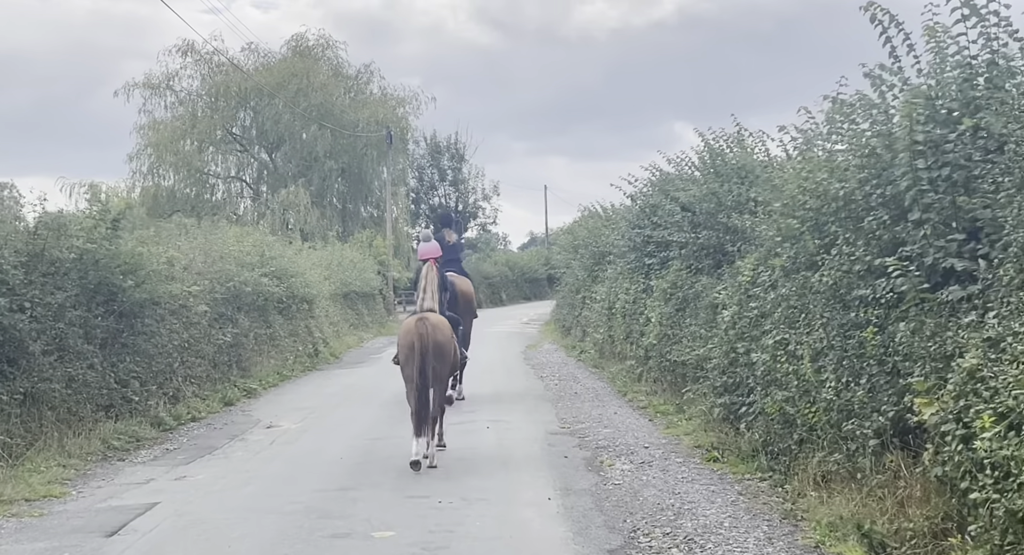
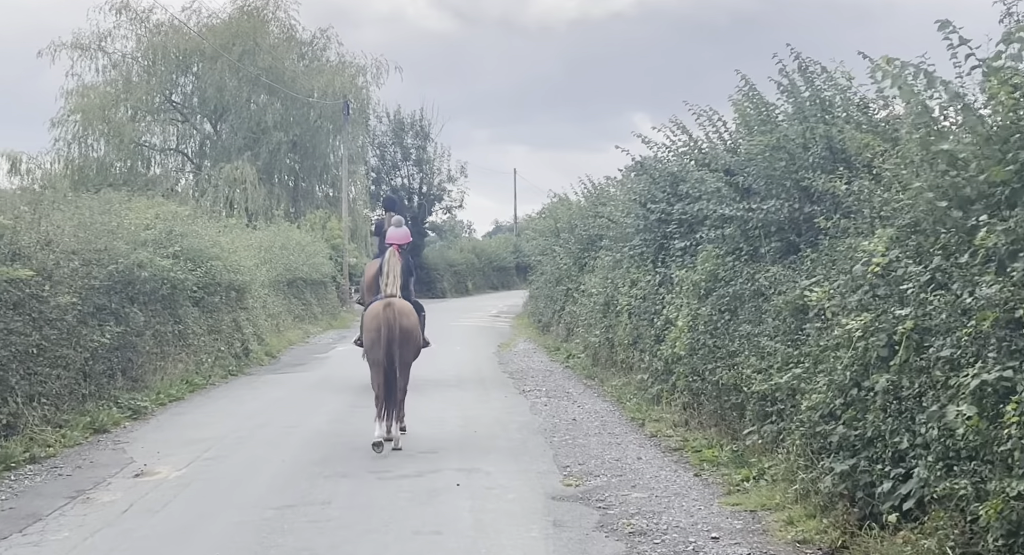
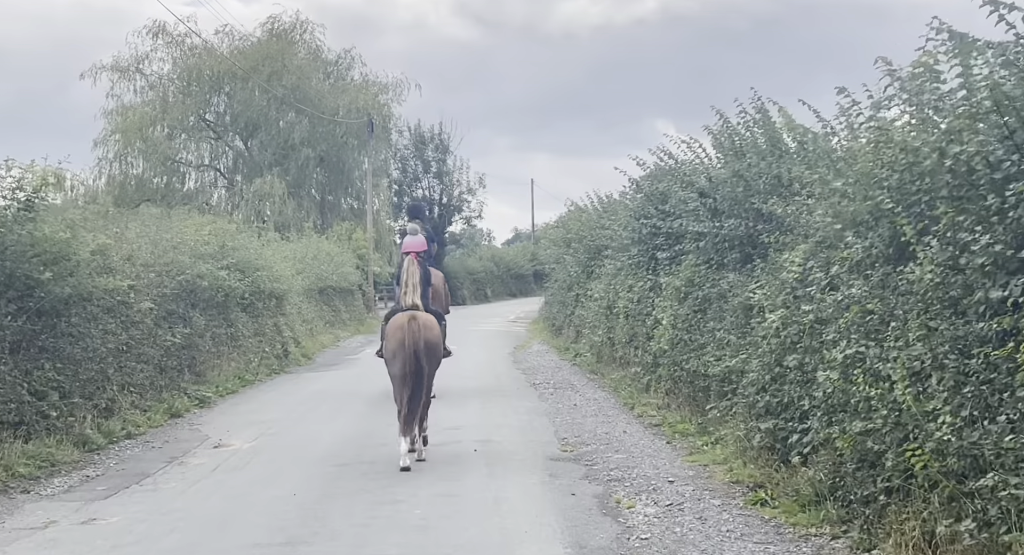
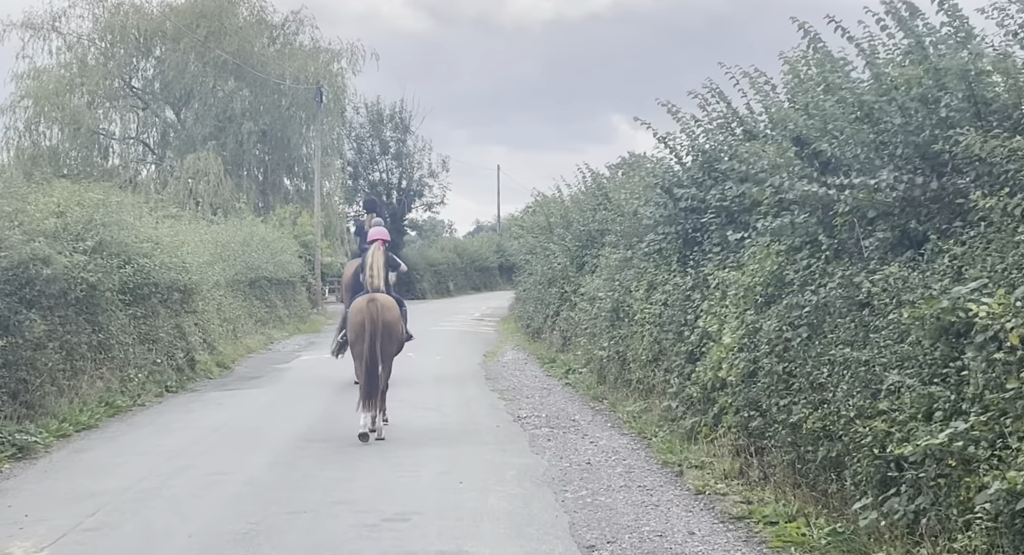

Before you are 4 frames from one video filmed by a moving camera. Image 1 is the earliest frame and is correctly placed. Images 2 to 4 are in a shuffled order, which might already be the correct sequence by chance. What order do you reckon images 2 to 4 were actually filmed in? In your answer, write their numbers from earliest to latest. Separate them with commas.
3, 2, 4
